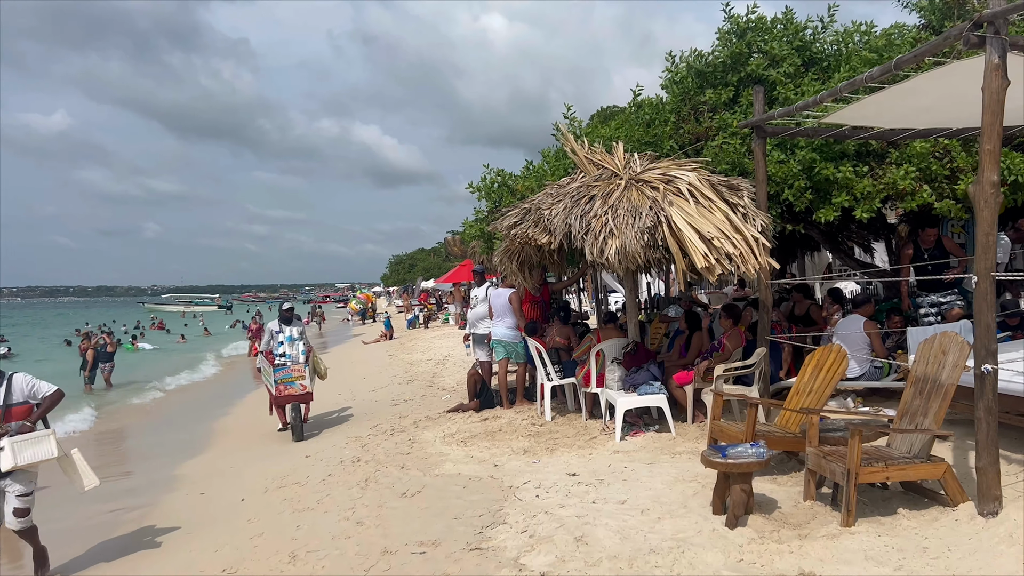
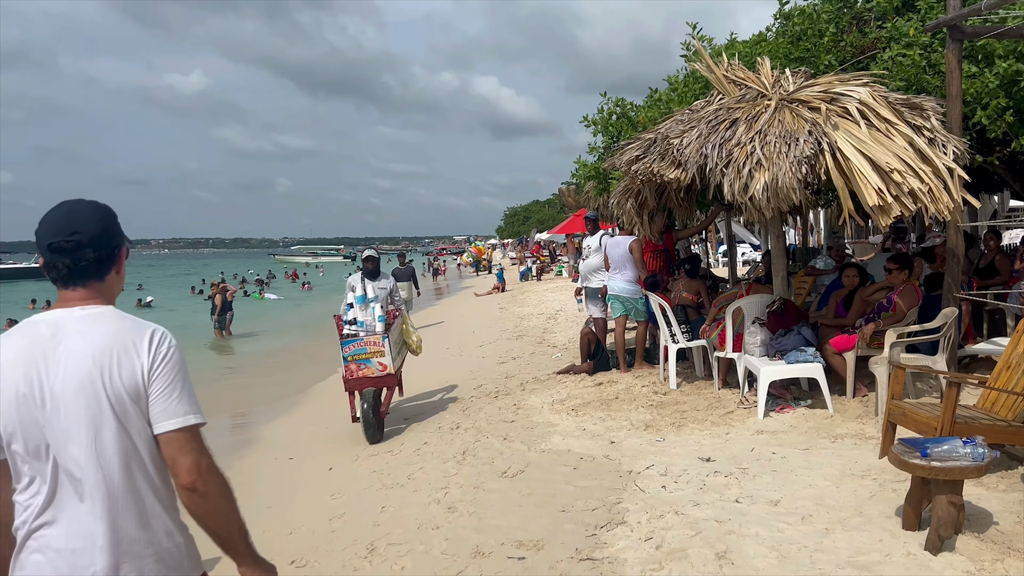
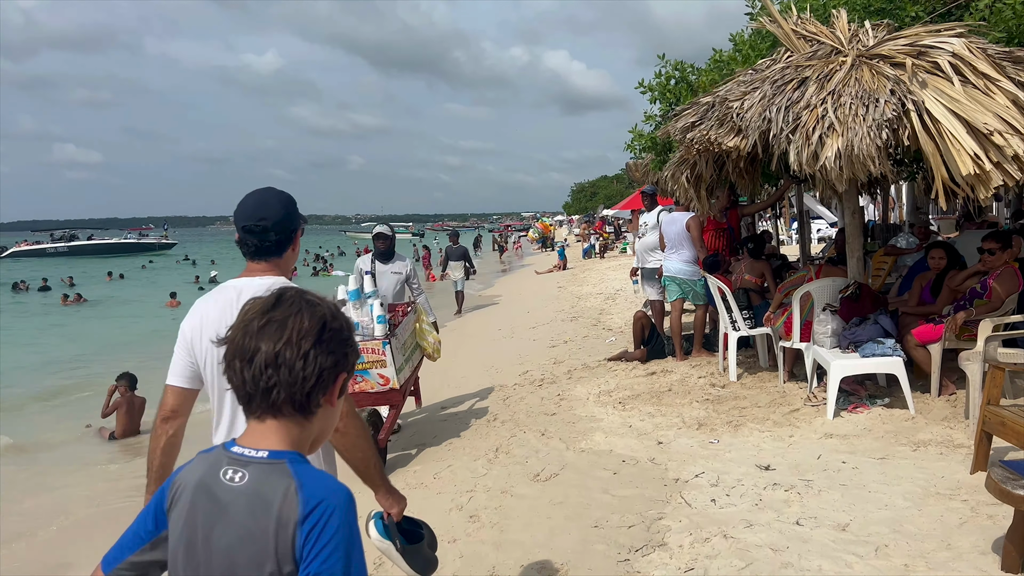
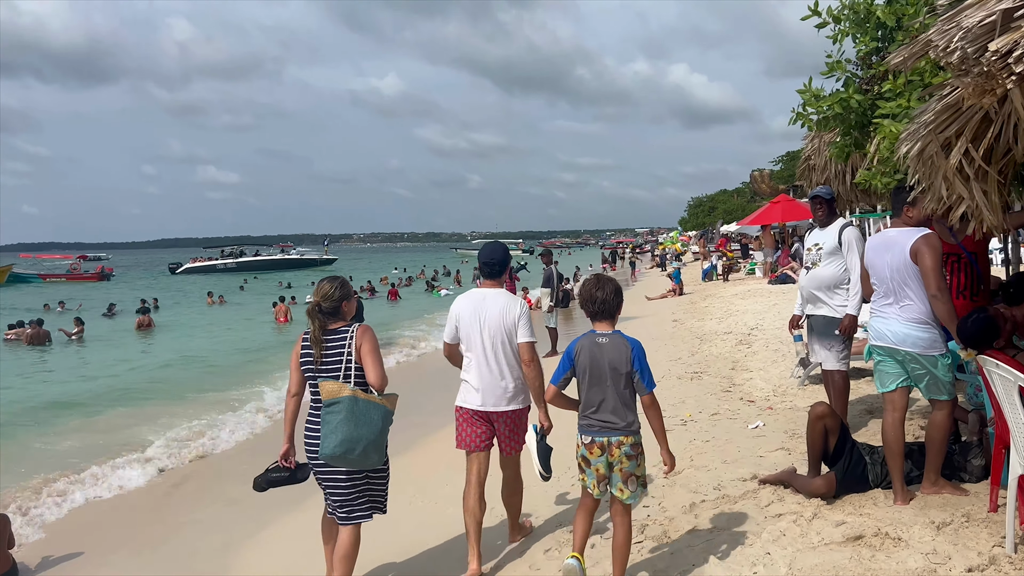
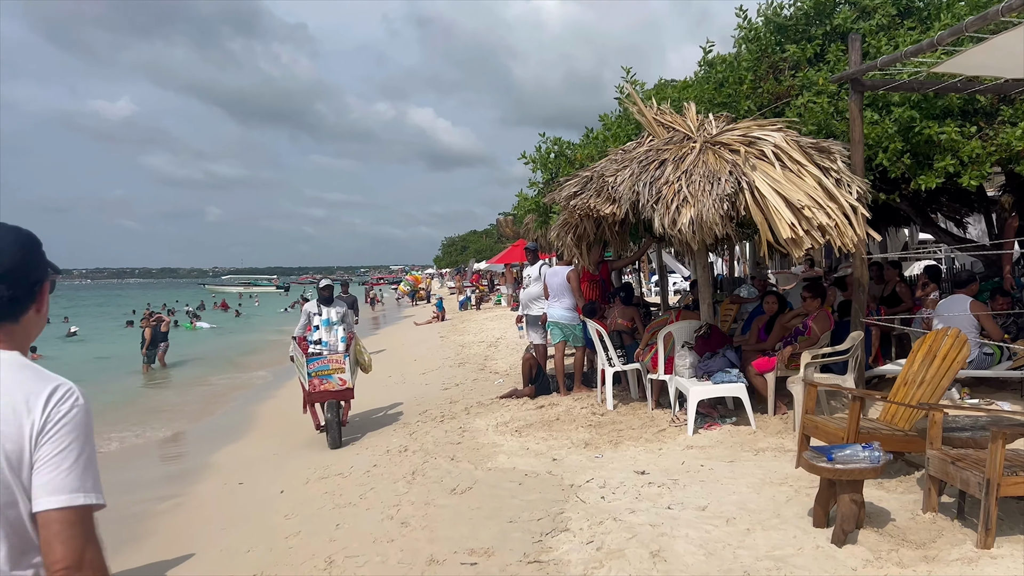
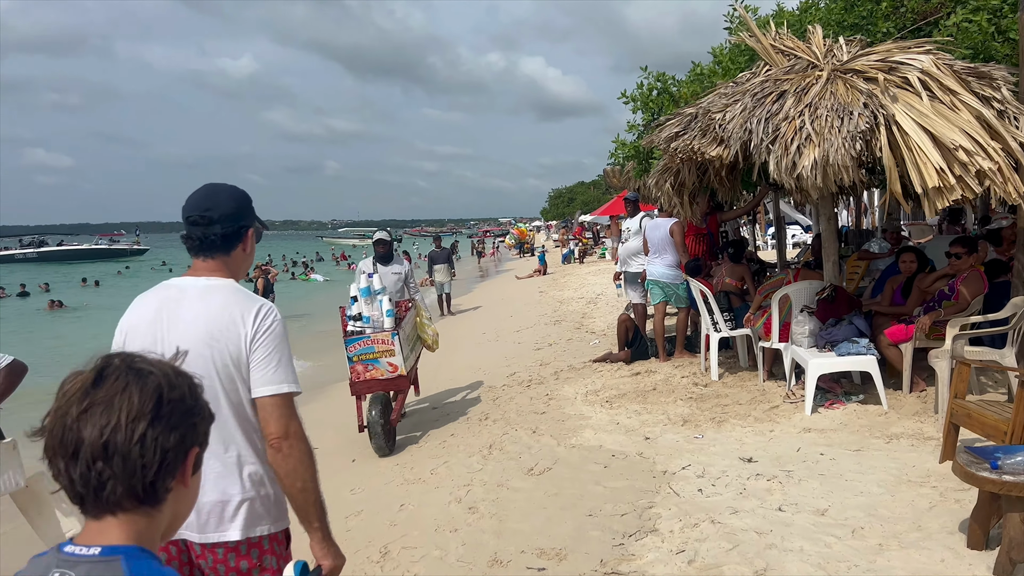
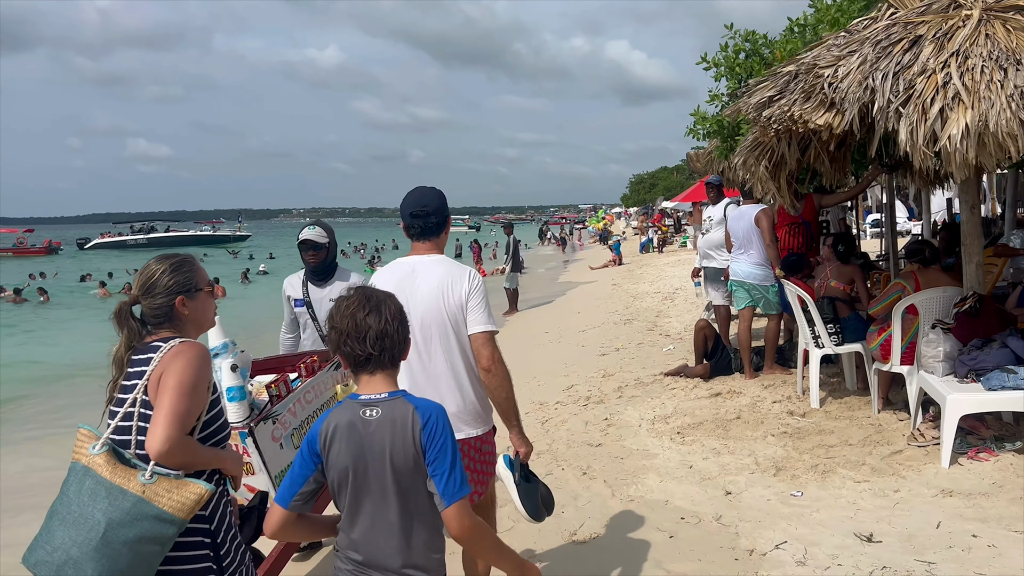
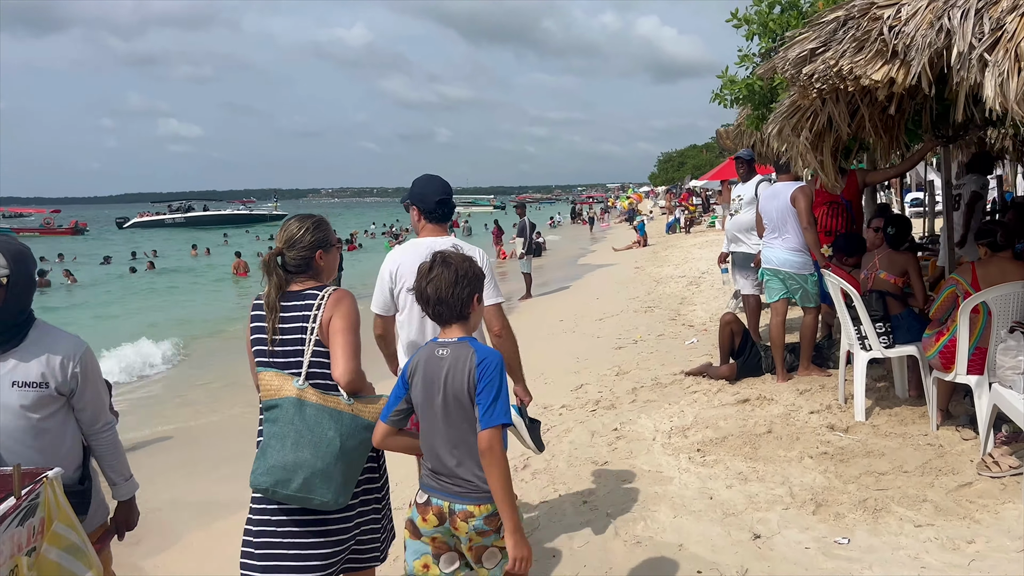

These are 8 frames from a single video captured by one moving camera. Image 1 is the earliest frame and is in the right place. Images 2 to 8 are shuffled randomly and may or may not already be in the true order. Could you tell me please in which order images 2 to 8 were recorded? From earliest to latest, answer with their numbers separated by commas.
5, 2, 6, 3, 7, 8, 4
